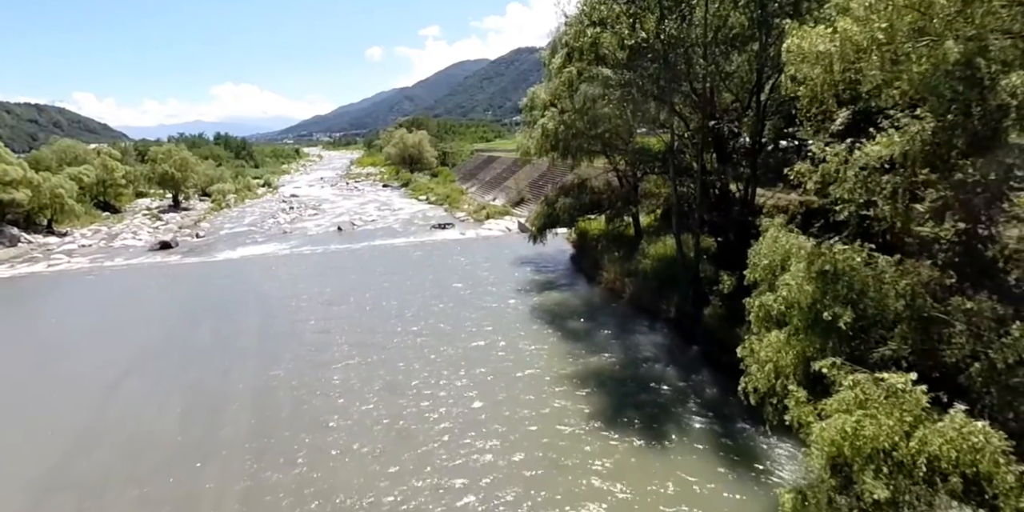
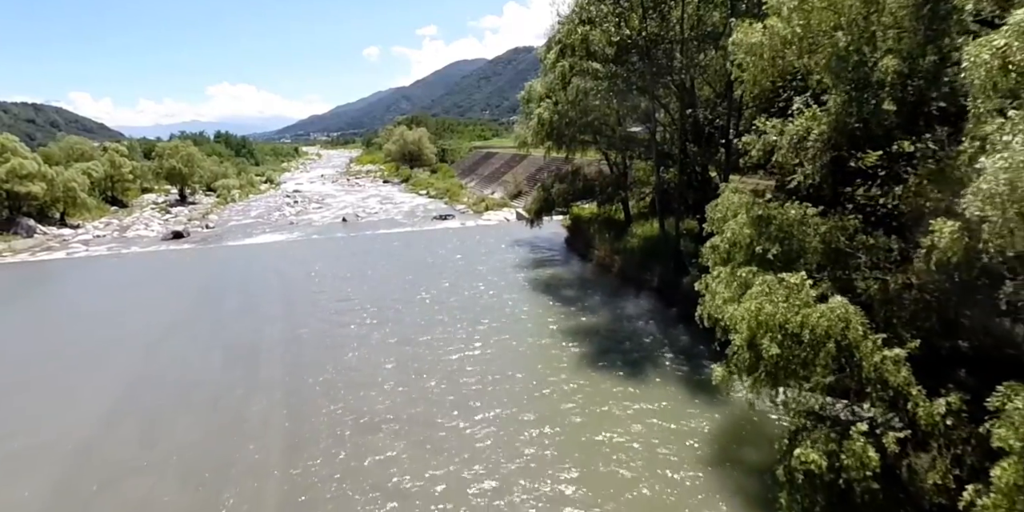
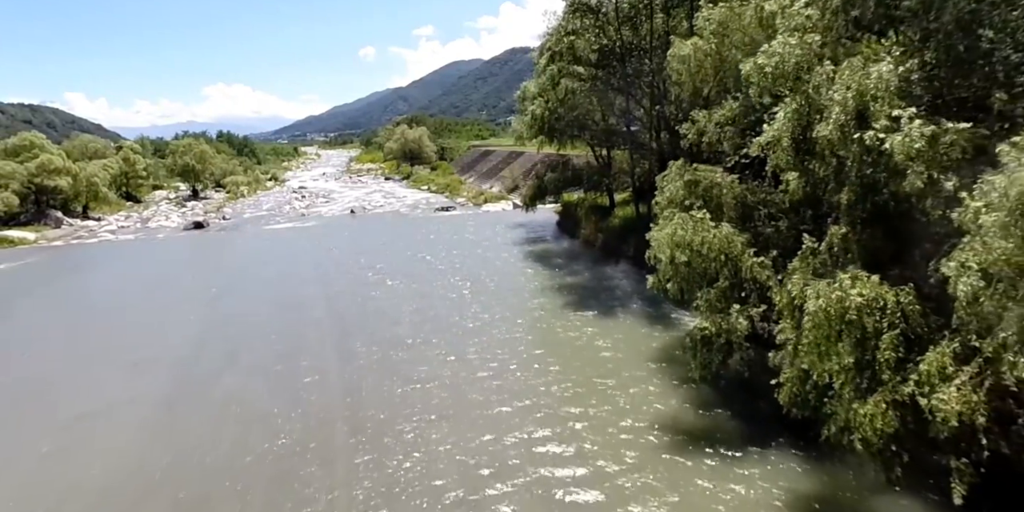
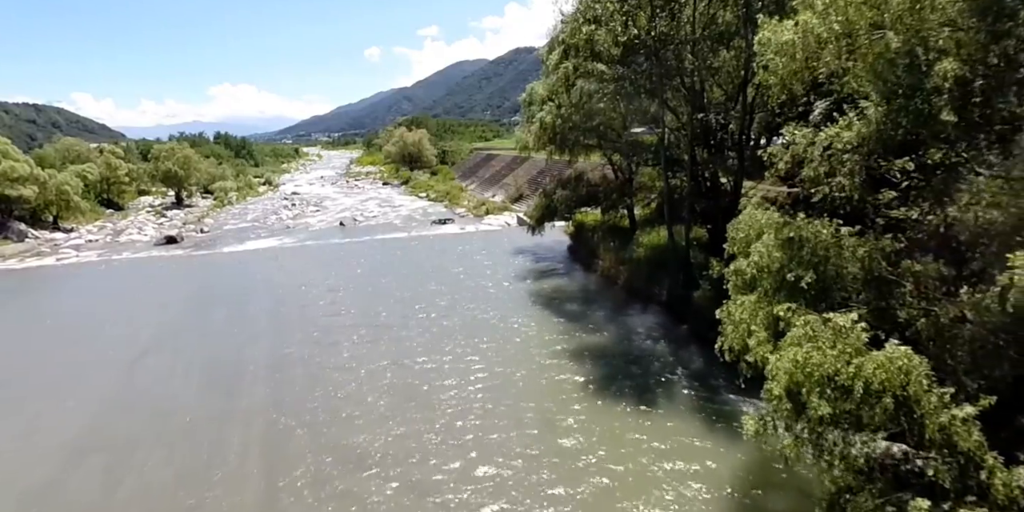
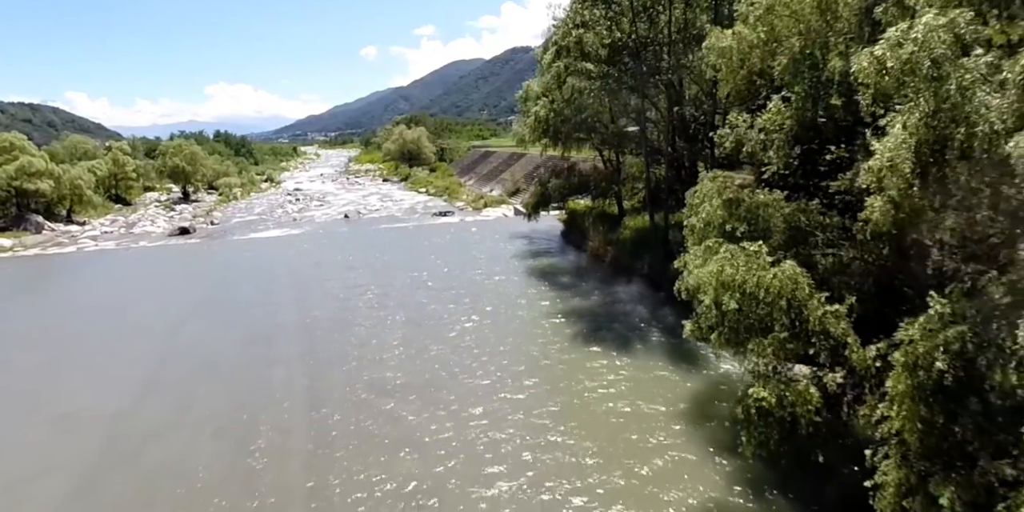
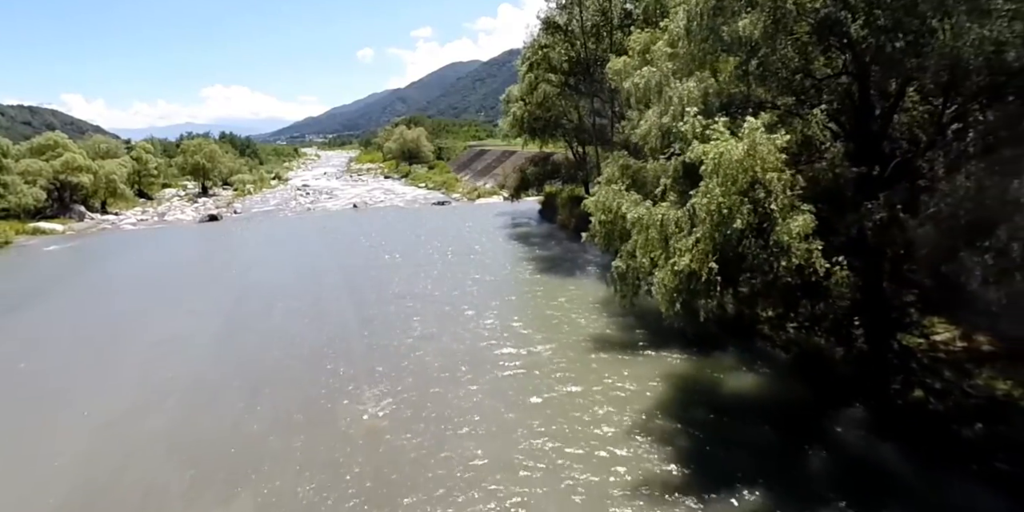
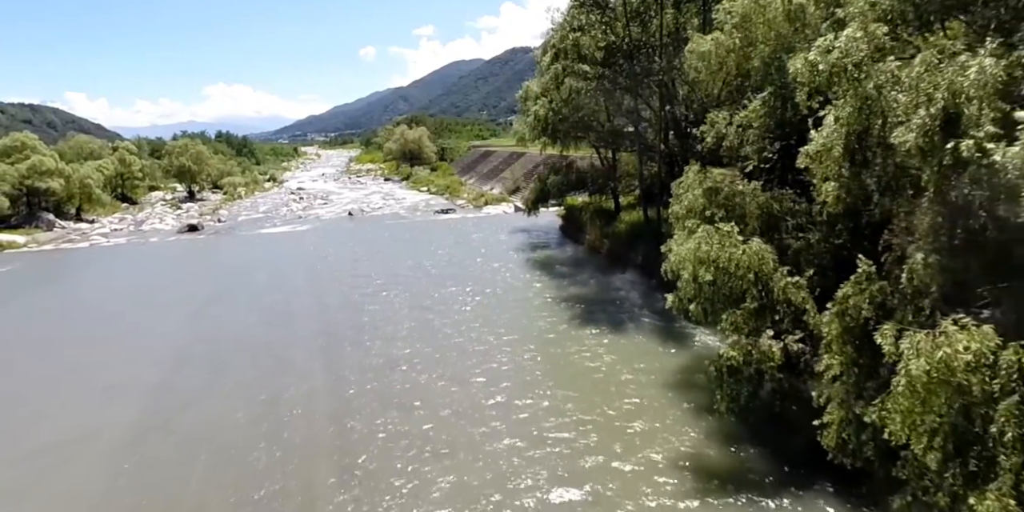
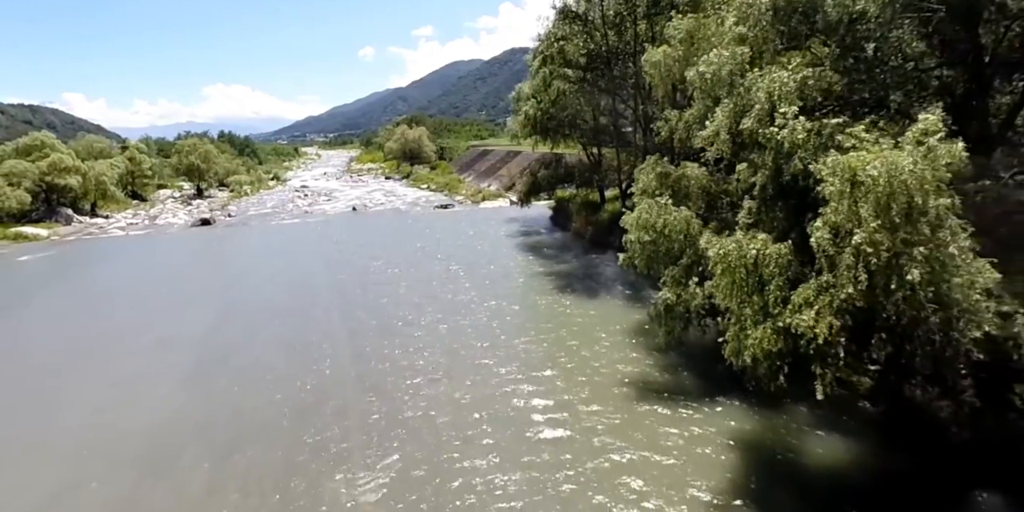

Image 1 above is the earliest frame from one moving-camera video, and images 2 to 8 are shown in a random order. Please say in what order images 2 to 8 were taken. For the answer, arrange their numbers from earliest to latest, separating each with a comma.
4, 2, 5, 7, 3, 8, 6
